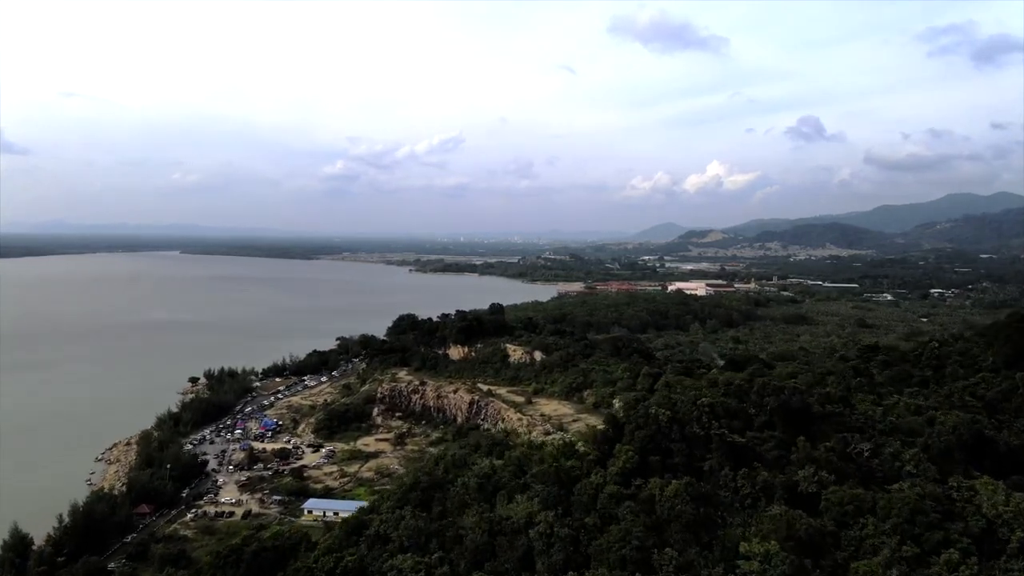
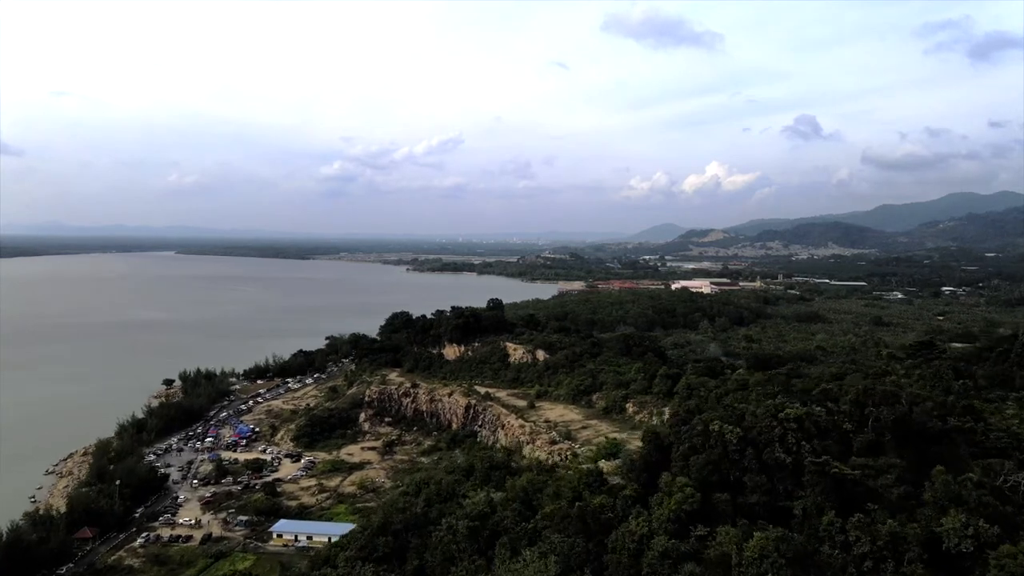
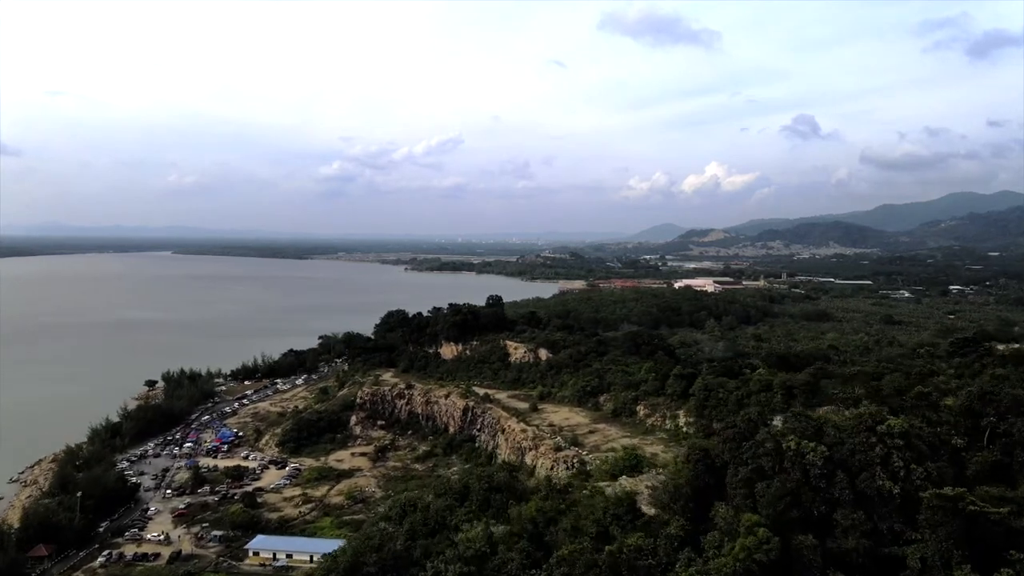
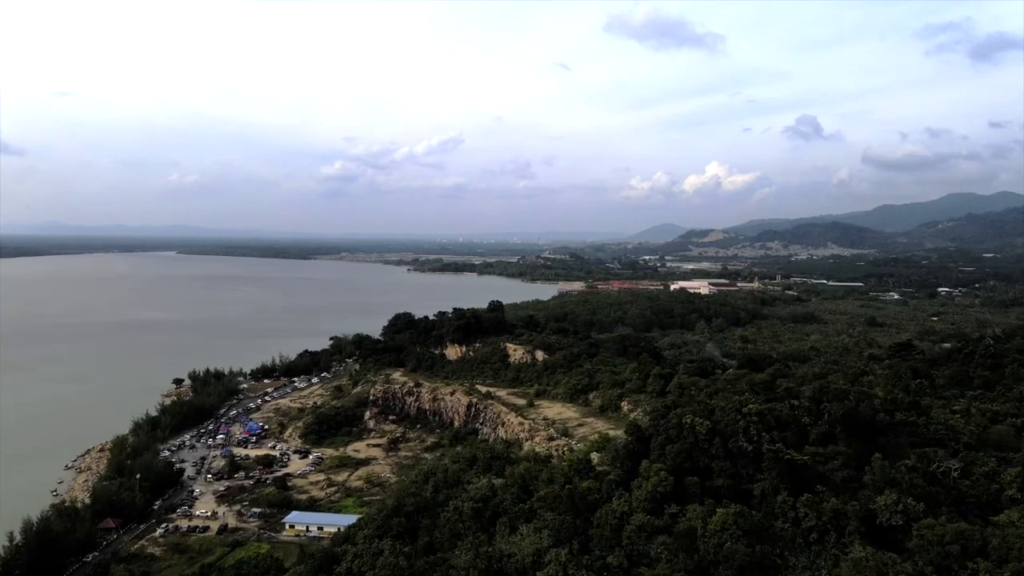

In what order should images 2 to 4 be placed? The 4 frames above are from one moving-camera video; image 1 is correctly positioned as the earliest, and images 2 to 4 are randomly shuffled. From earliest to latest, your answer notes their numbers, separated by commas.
4, 2, 3
